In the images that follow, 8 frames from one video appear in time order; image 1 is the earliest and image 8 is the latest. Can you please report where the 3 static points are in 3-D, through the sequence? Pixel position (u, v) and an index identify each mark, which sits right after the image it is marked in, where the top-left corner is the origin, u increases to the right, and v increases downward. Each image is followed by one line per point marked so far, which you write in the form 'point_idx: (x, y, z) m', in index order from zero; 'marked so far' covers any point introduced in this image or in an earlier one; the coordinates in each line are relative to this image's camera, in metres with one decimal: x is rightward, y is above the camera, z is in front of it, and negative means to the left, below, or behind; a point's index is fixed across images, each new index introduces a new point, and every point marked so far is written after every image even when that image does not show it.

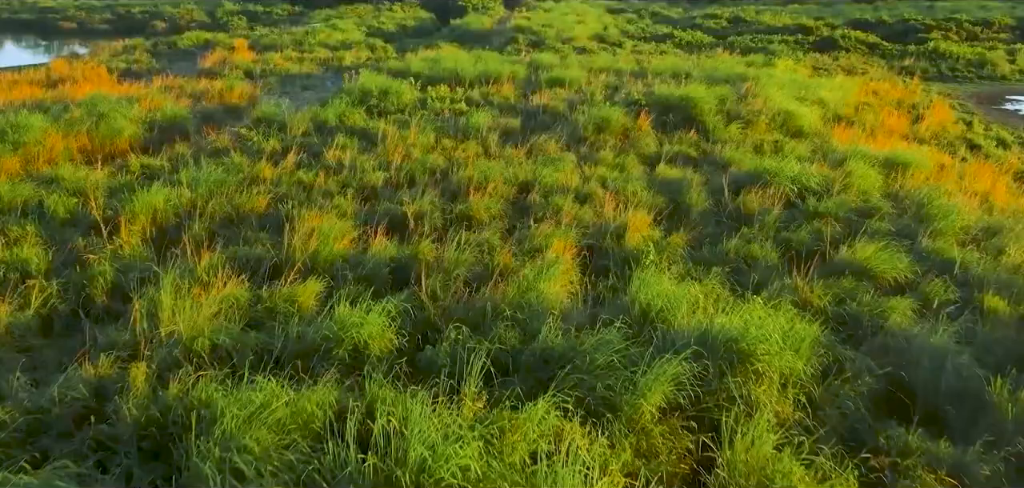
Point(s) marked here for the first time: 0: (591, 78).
0: (+1.5, +3.1, +15.2) m
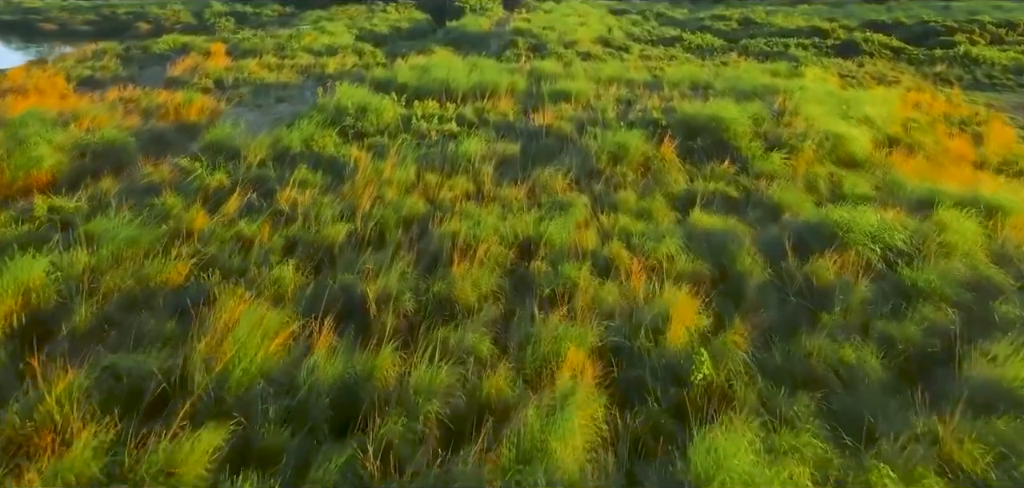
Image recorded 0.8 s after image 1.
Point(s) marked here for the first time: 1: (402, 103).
0: (+1.5, +2.5, +13.5) m
1: (-1.7, +2.1, +12.3) m
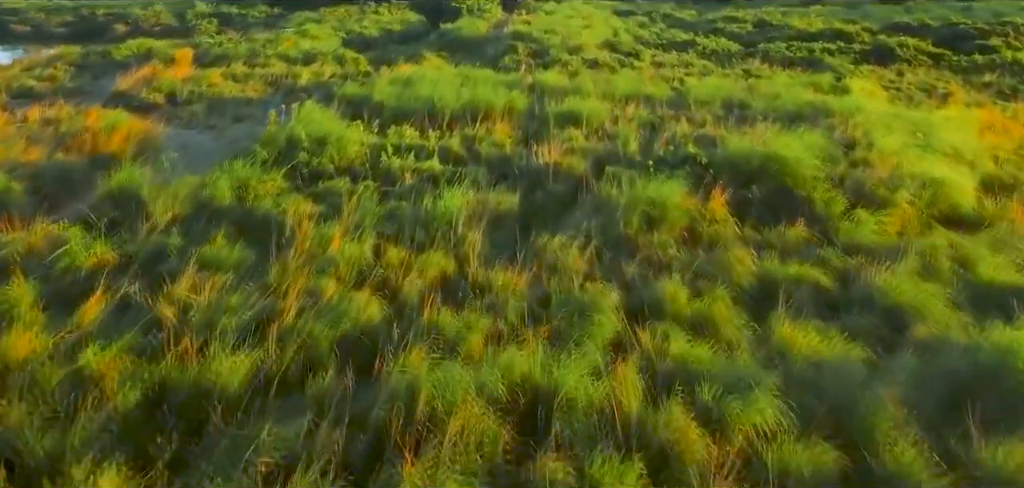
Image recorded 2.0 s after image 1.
0: (+1.4, +1.8, +11.2) m
1: (-1.7, +1.4, +10.0) m
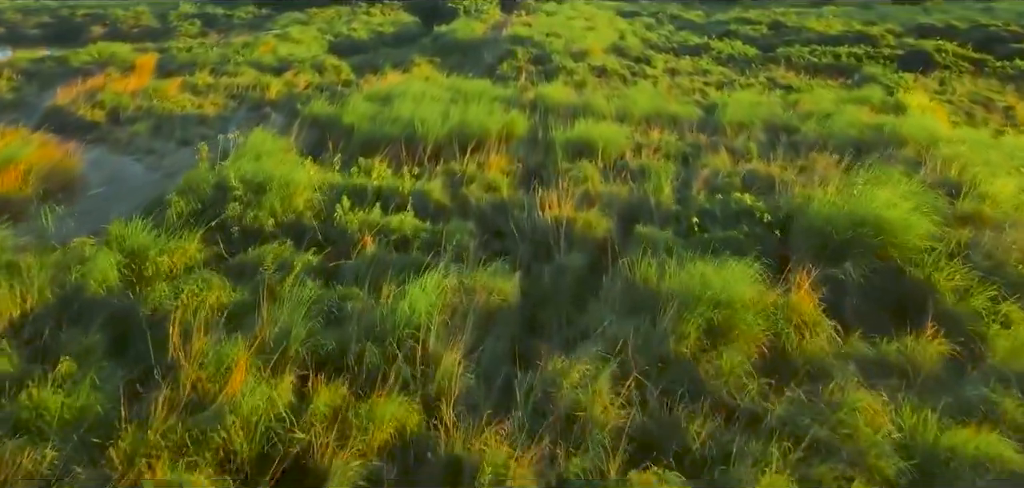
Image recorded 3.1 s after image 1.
0: (+1.4, +1.2, +9.2) m
1: (-1.7, +0.8, +8.0) m
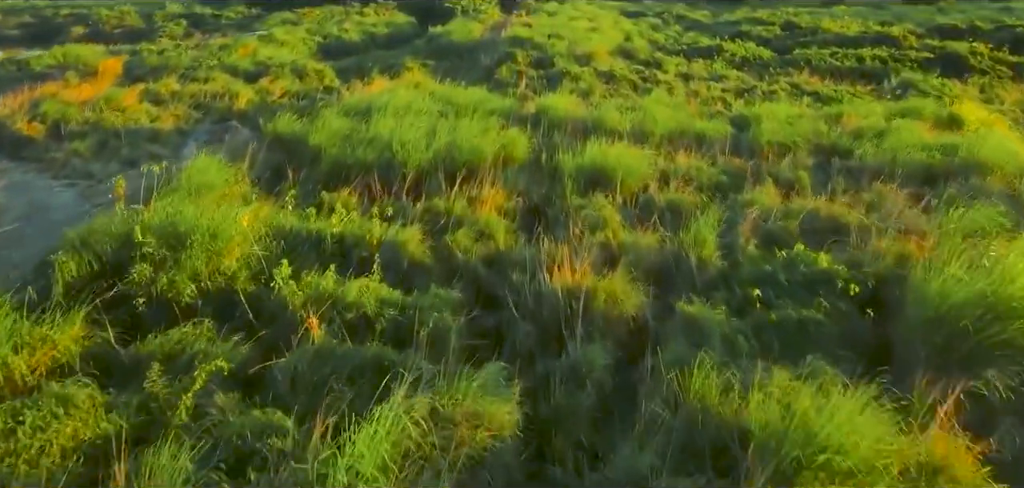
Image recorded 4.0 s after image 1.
0: (+1.4, +0.8, +7.6) m
1: (-1.7, +0.3, +6.4) m
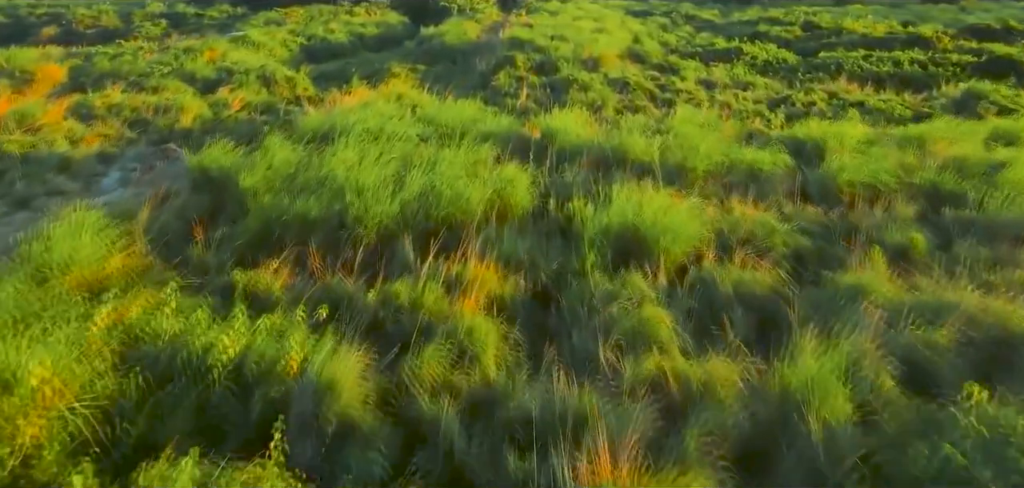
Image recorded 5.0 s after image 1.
0: (+1.4, +0.2, +5.5) m
1: (-1.7, -0.3, +4.3) m
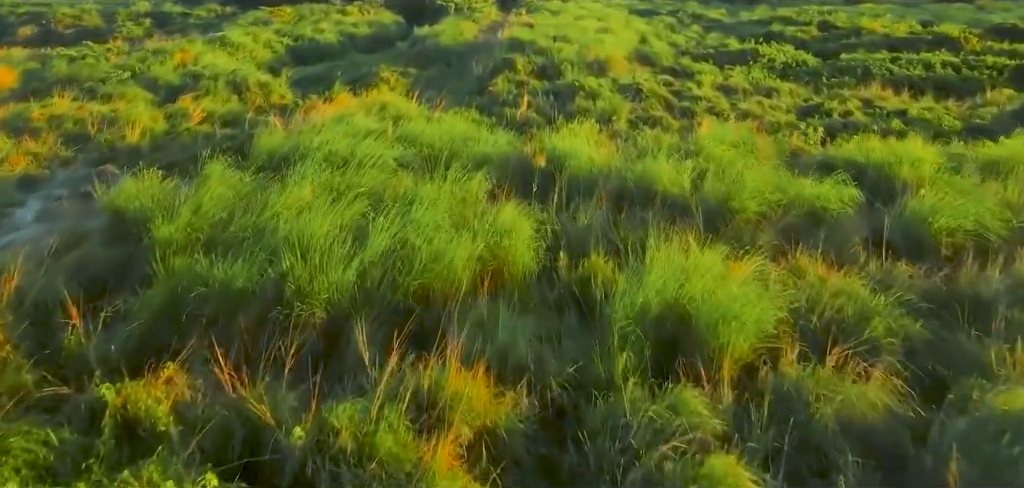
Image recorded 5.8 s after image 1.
0: (+1.4, -0.2, +4.1) m
1: (-1.7, -0.7, +2.9) m
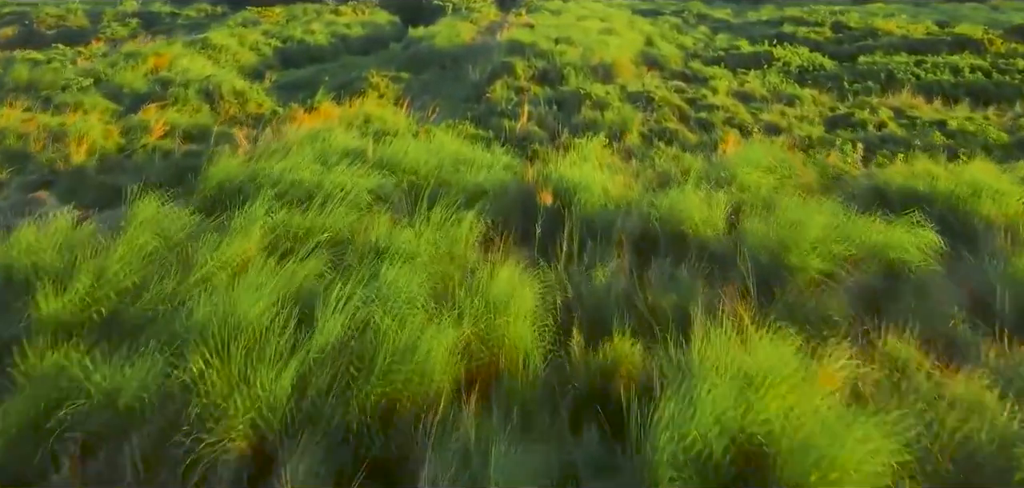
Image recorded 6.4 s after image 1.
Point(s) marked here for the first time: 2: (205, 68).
0: (+1.4, -0.6, +2.9) m
1: (-1.7, -1.0, +1.8) m
2: (-5.4, +3.0, +14.0) m
